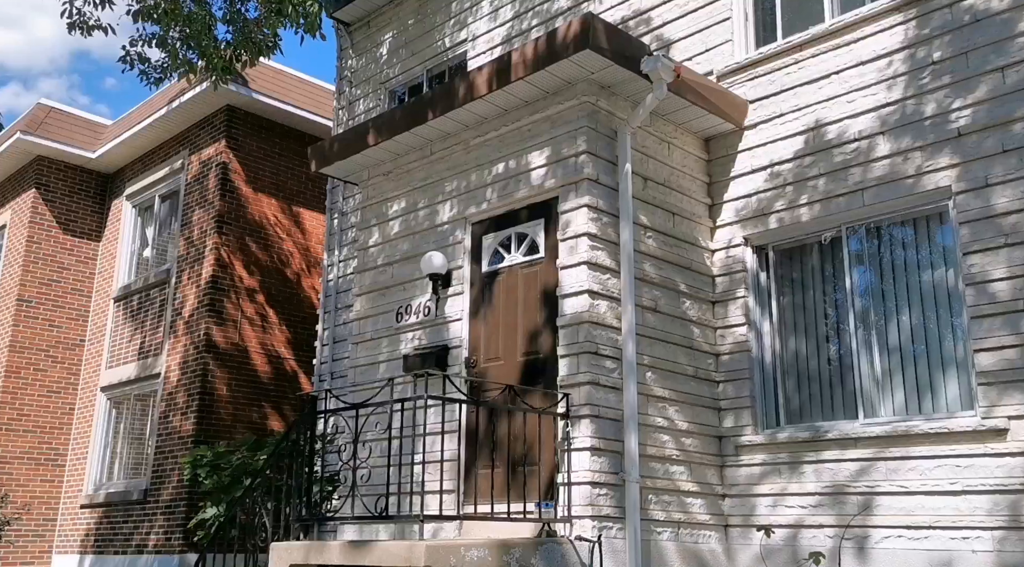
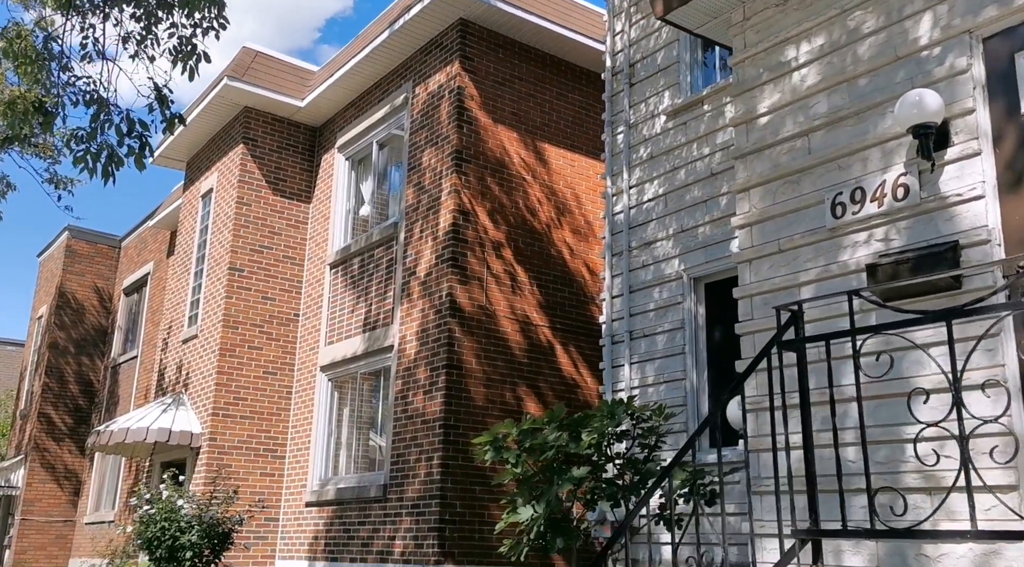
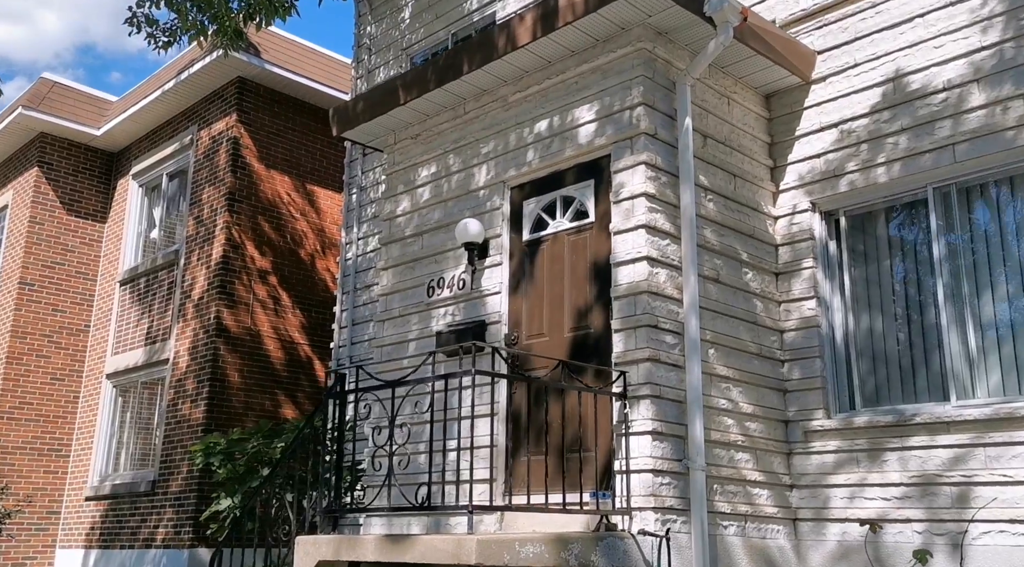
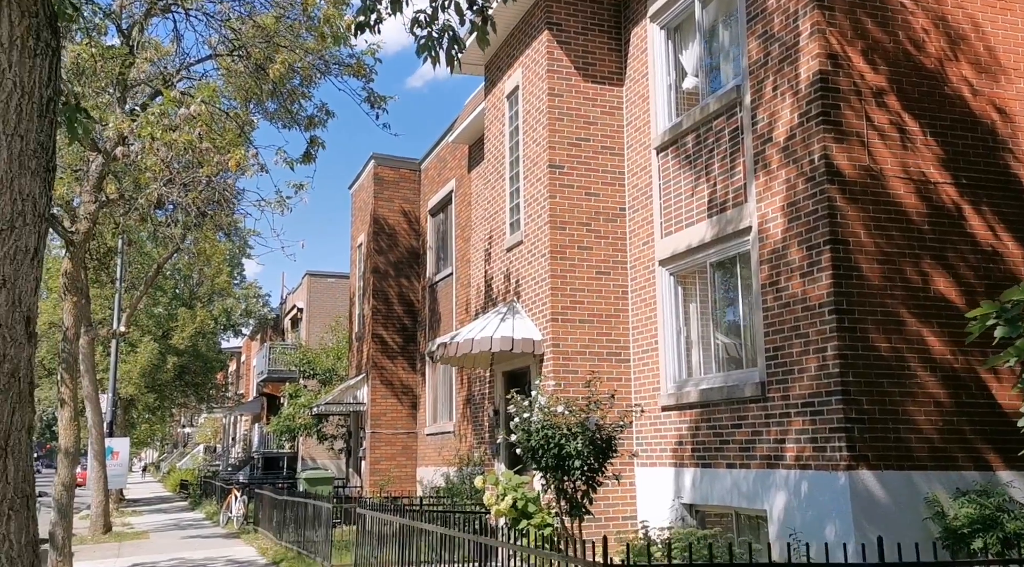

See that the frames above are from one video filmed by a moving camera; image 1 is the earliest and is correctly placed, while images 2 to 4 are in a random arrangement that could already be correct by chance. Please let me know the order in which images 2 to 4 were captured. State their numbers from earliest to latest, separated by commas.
3, 2, 4
